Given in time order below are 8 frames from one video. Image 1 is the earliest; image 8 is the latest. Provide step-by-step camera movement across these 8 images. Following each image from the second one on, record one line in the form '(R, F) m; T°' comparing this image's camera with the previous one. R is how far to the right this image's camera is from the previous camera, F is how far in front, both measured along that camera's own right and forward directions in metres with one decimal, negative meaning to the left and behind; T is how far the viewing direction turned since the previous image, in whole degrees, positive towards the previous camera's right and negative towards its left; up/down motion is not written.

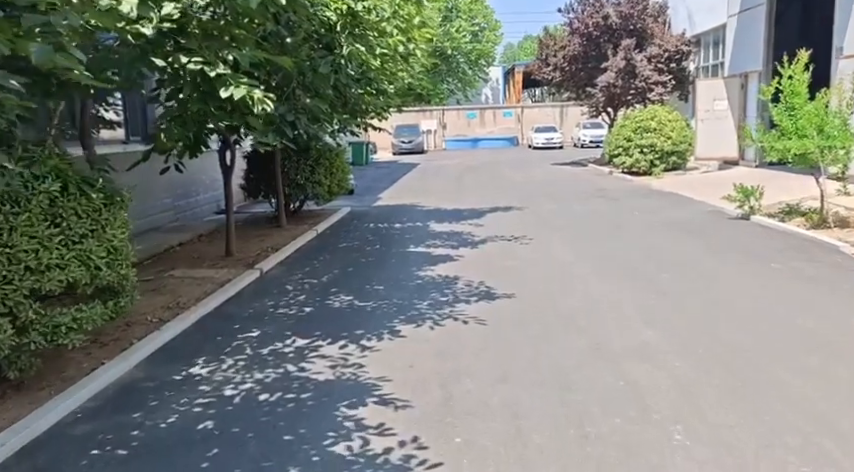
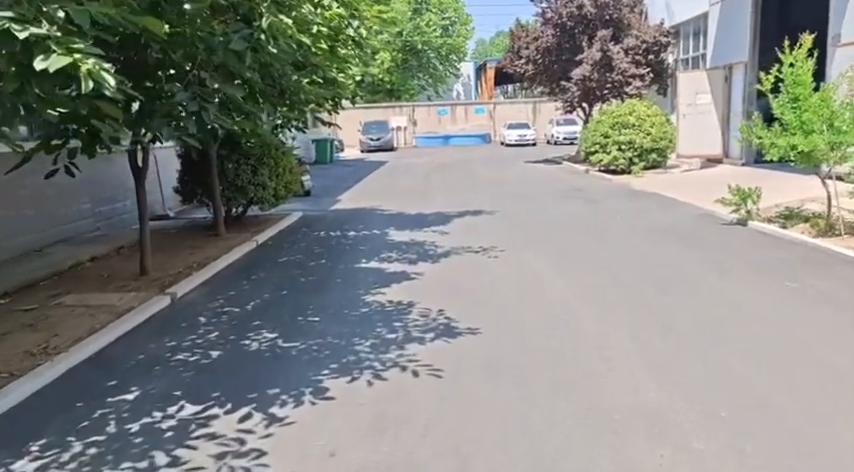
(+0.2, +1.5) m; +2°
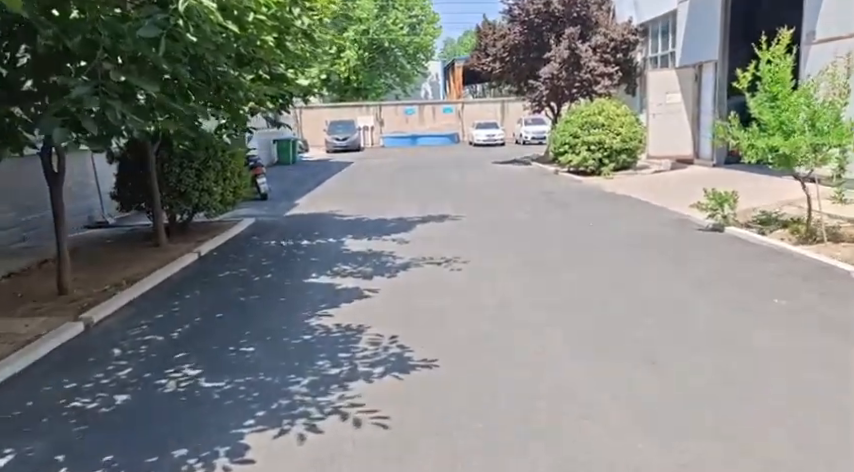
(+0.1, +0.8) m; +2°
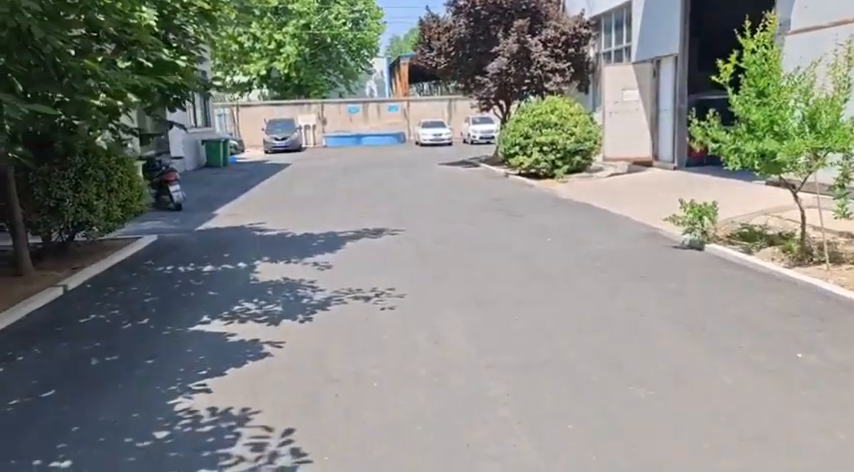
(+0.2, +1.7) m; +4°
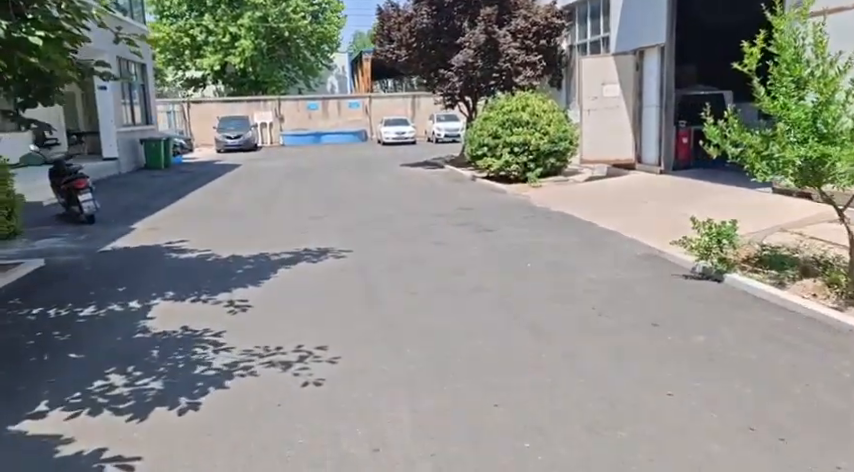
(+0.2, +1.9) m; +3°
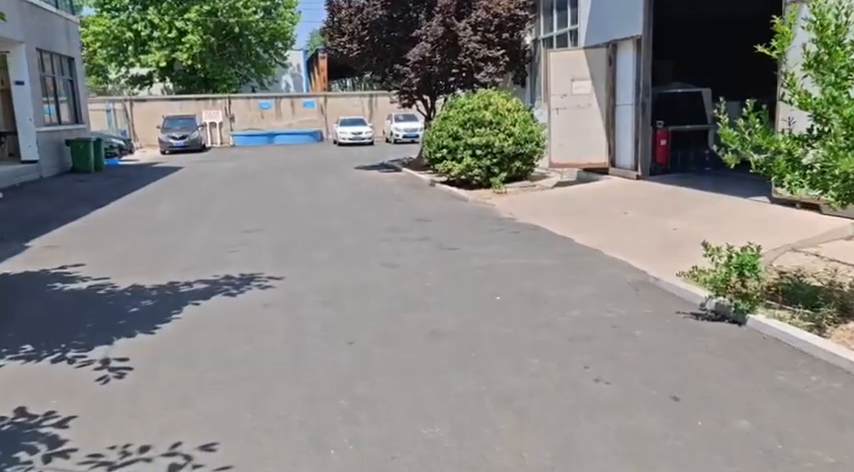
(+0.1, +1.7) m; +3°
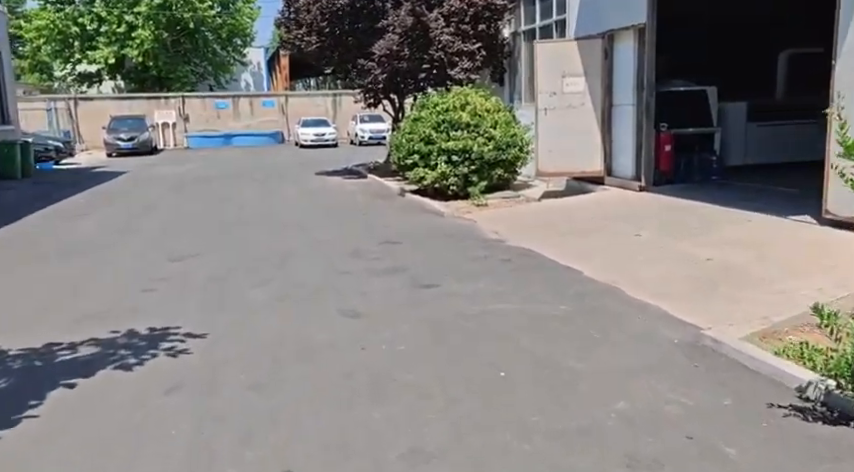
(-0.1, +2.0) m; +3°
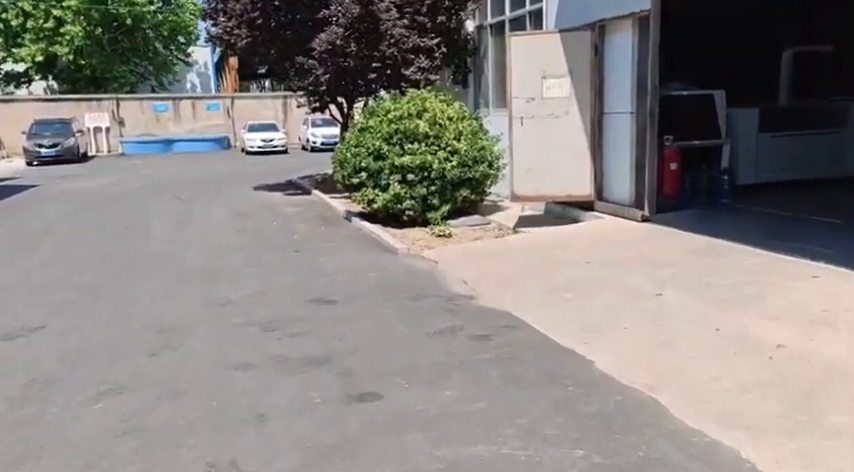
(+0.2, +2.5) m; +3°
